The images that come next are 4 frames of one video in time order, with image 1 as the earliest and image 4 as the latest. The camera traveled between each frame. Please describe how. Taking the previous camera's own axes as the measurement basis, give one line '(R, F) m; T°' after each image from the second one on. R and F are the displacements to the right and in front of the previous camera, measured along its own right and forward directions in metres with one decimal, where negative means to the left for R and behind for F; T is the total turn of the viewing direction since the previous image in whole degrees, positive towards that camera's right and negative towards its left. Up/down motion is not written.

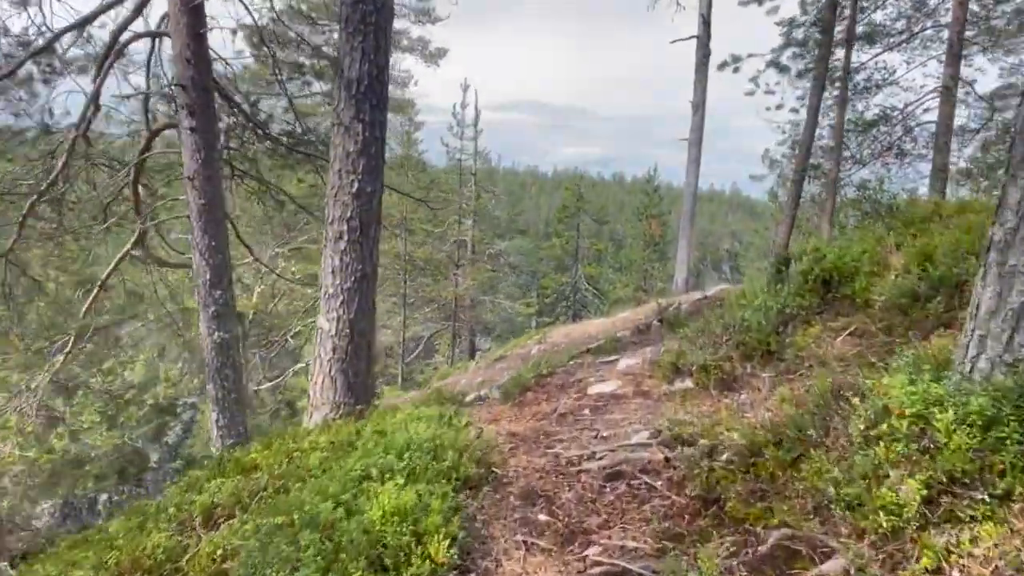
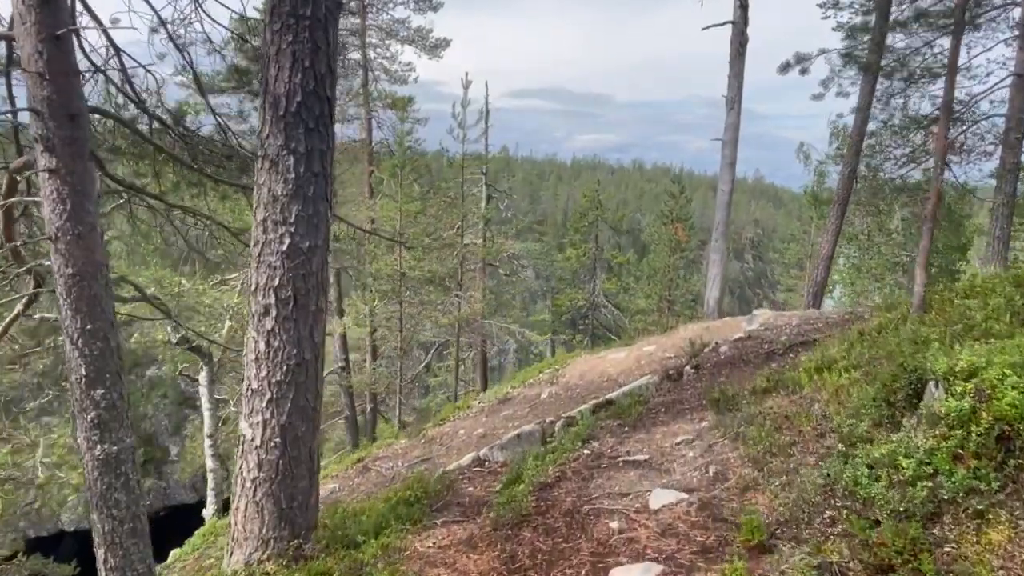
(+0.2, +1.4) m; -2°
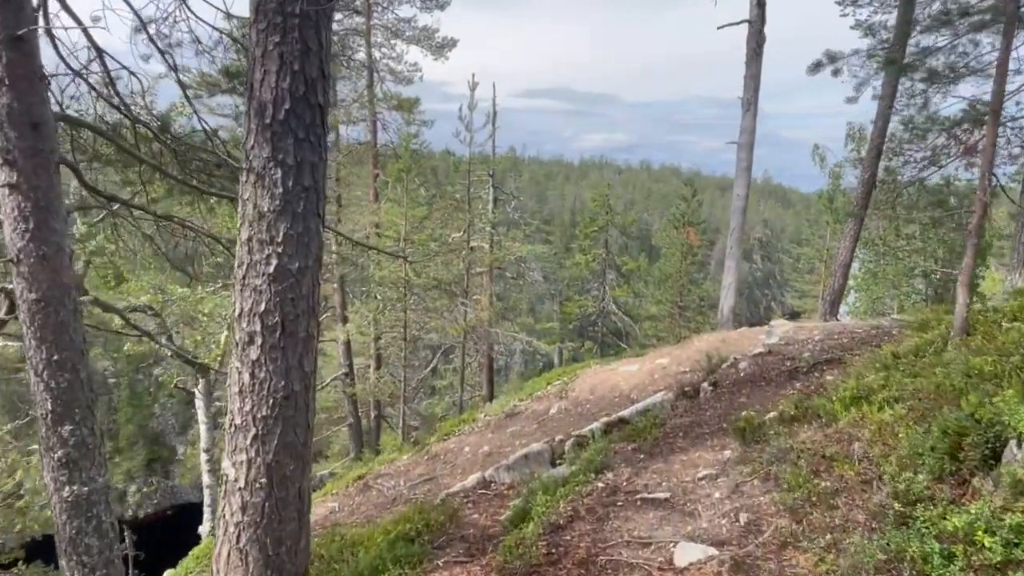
(0.0, +0.3) m; -1°
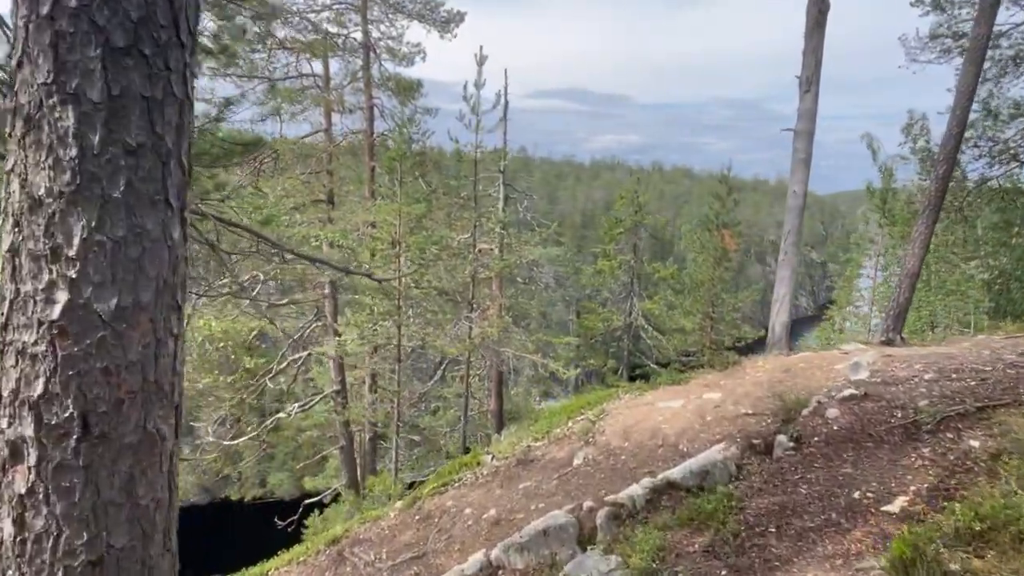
(-0.1, +1.7) m; -1°
